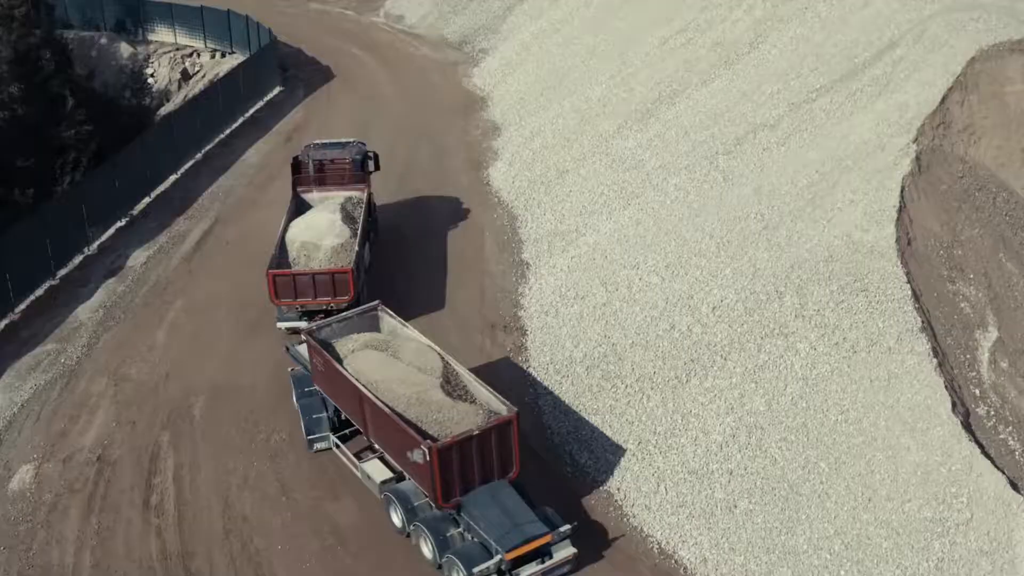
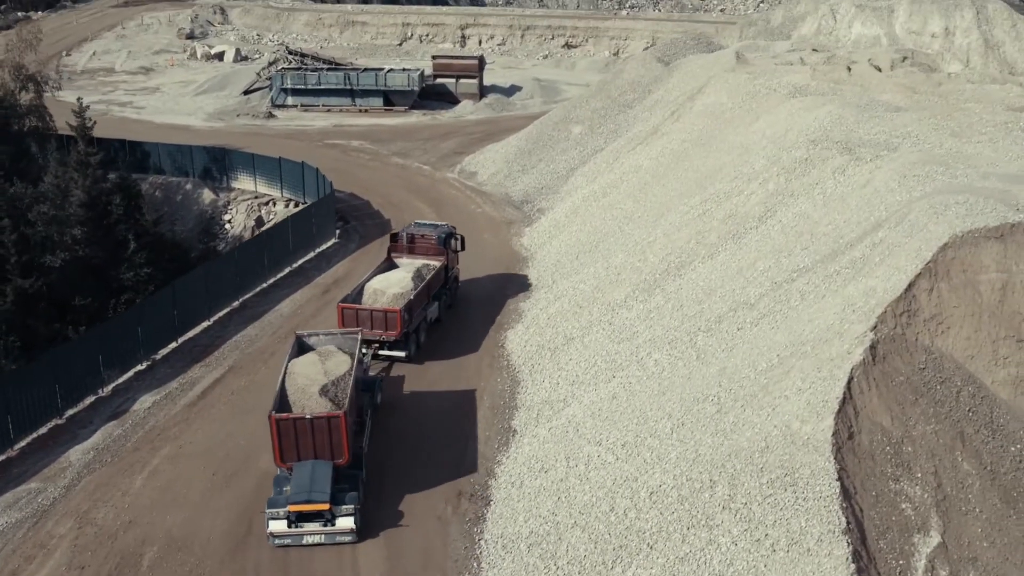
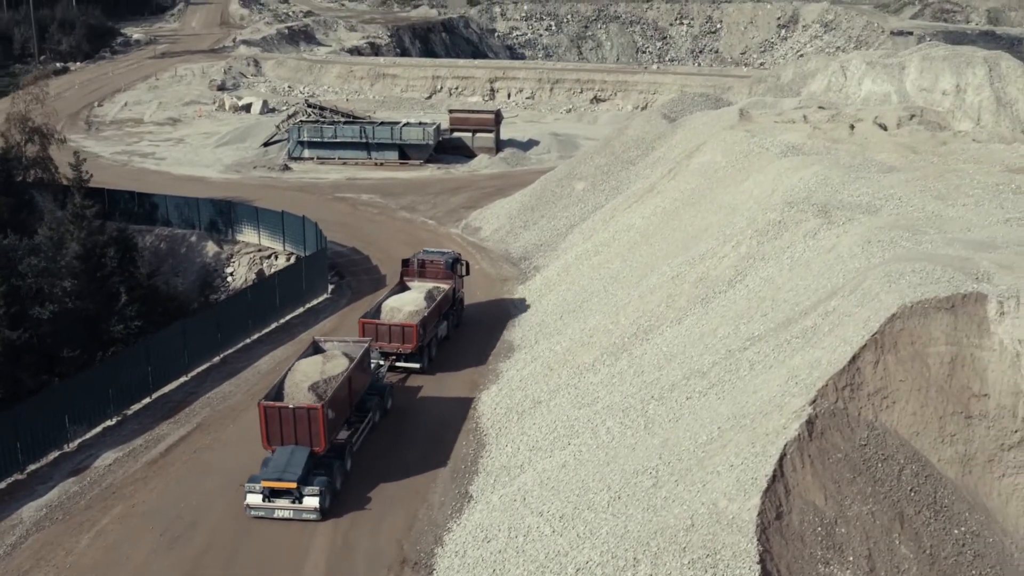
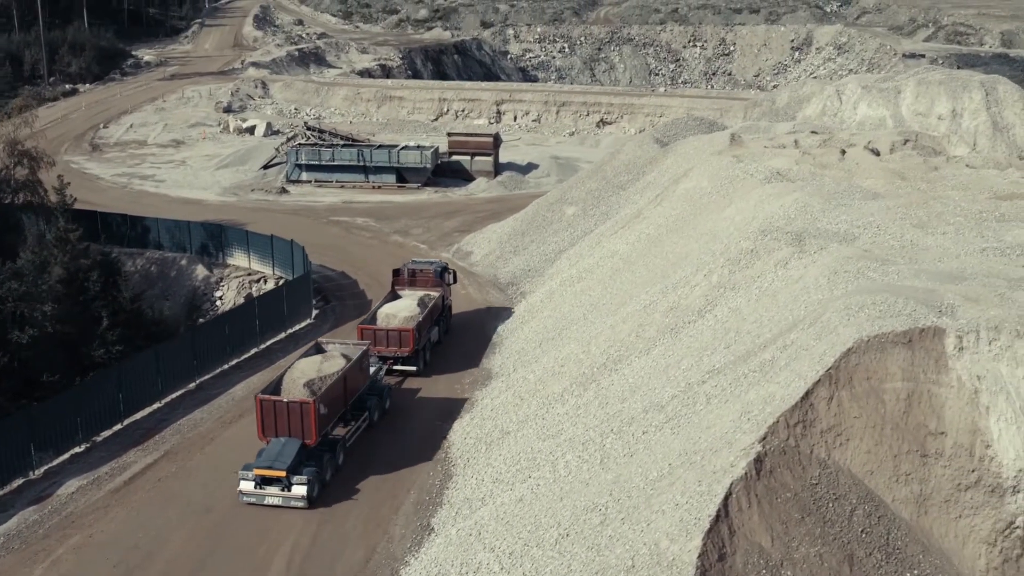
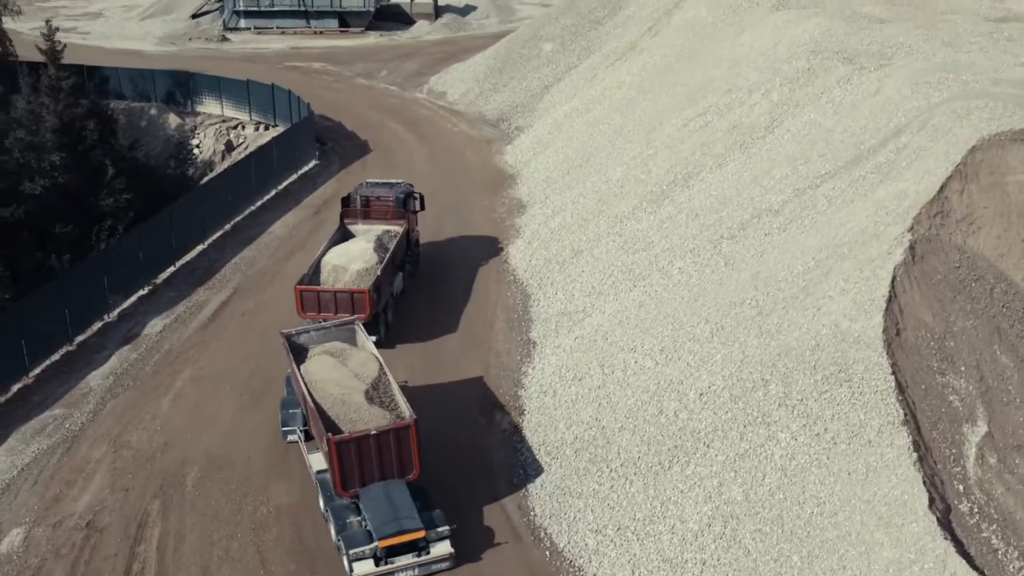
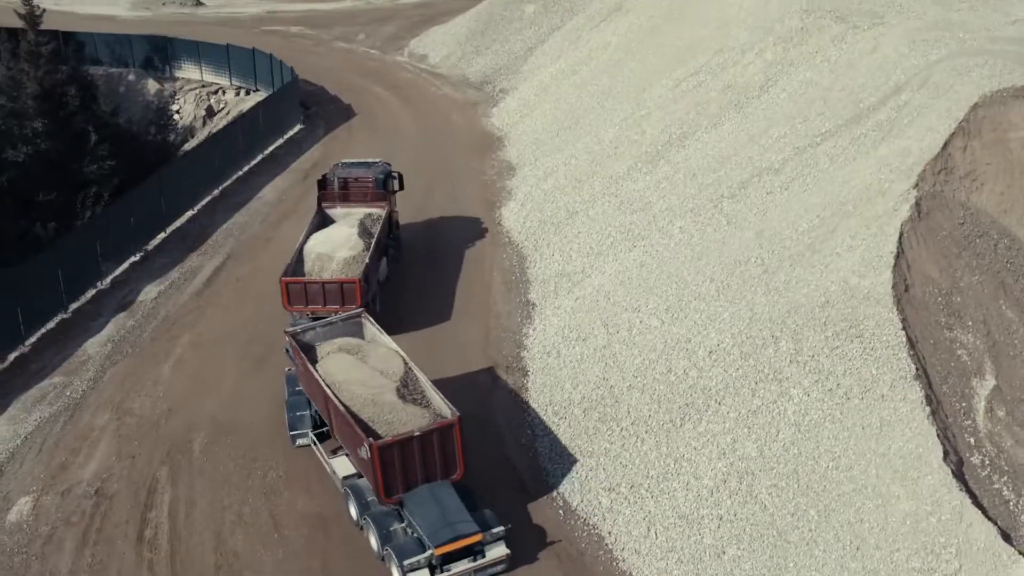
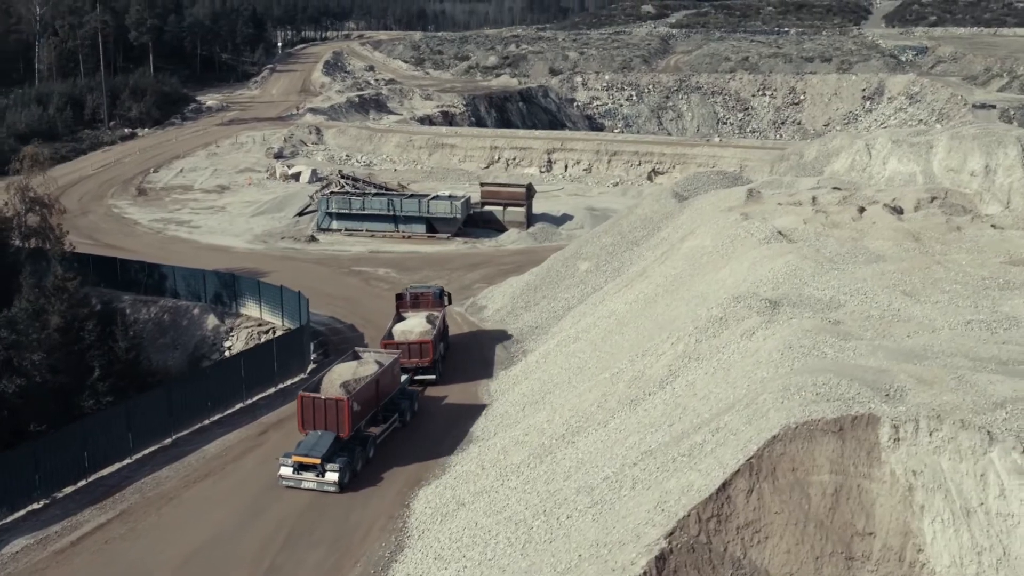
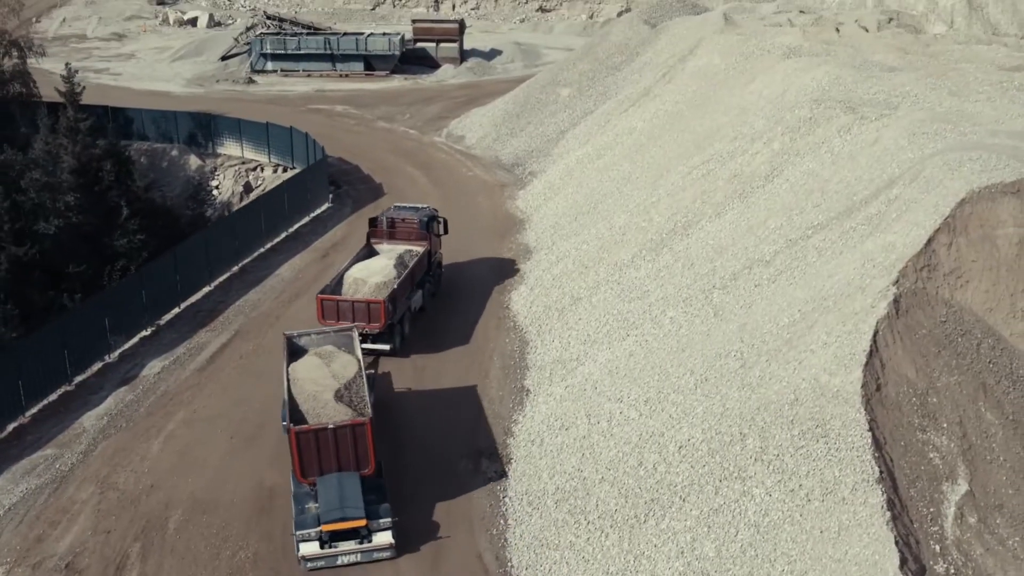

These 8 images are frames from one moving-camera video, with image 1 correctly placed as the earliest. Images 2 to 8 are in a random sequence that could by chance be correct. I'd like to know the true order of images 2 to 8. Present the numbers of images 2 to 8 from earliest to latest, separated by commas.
6, 5, 8, 2, 3, 4, 7
